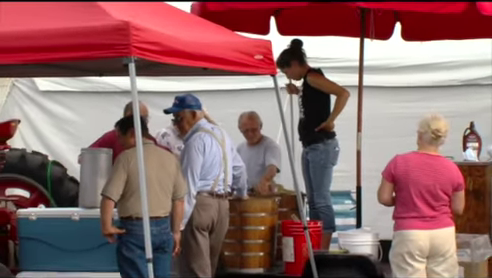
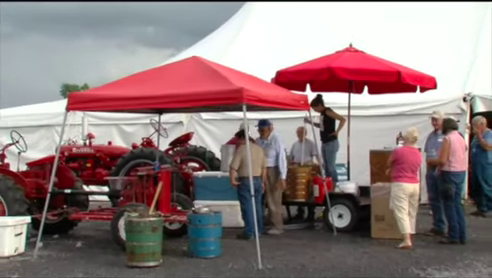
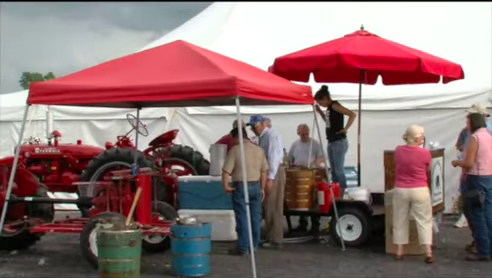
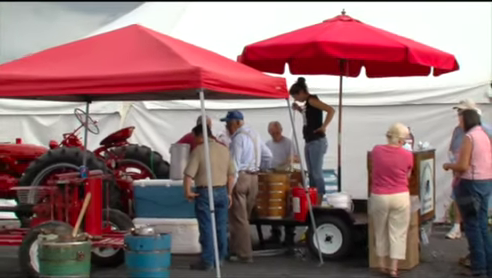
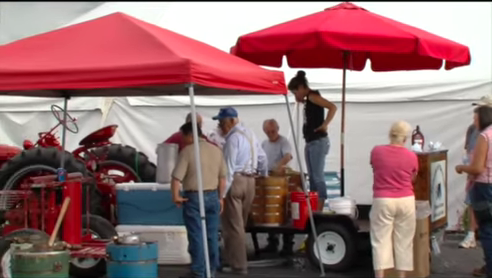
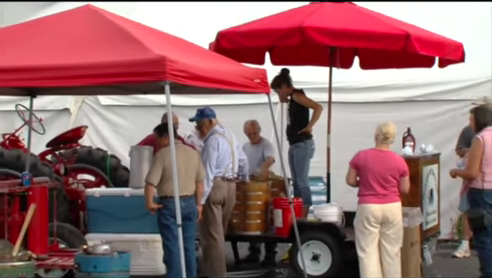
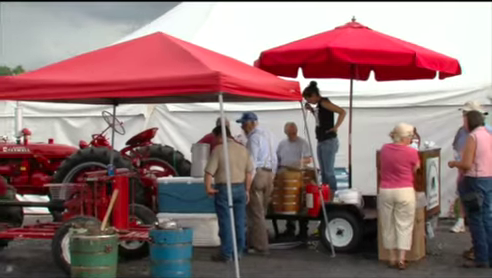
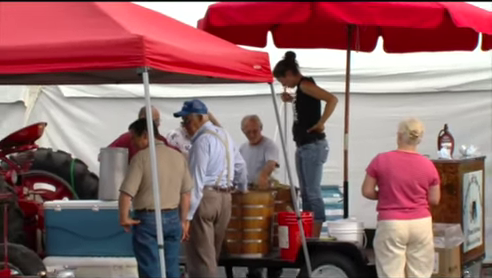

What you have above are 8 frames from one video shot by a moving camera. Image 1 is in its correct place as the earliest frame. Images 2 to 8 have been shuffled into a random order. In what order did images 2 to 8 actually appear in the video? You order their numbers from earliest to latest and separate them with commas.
8, 6, 5, 4, 7, 3, 2
